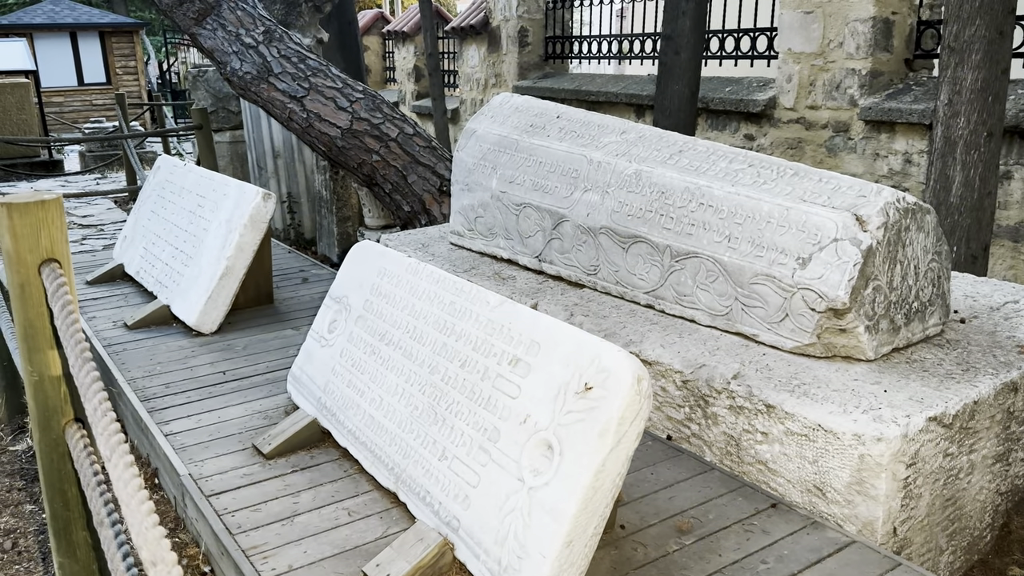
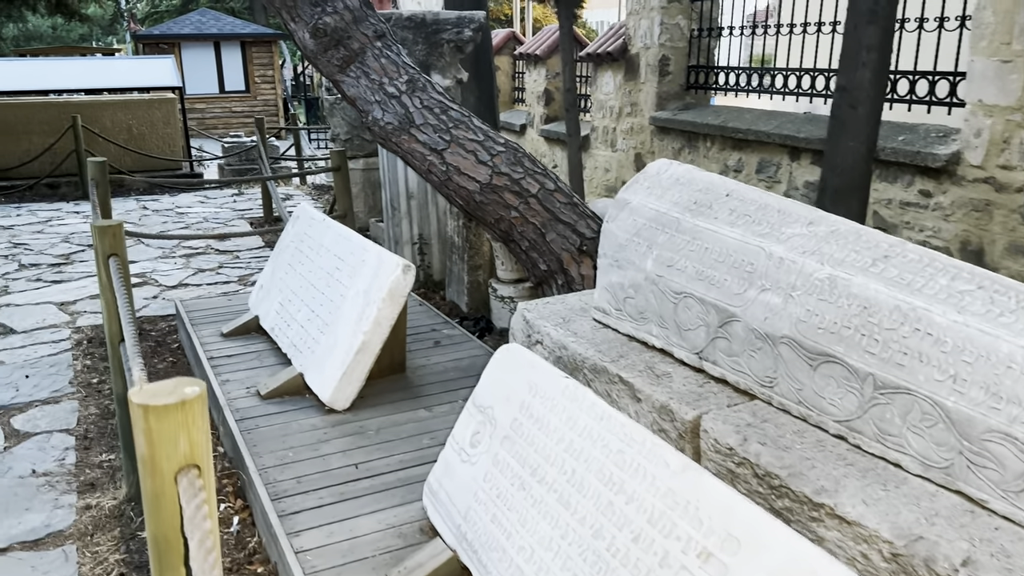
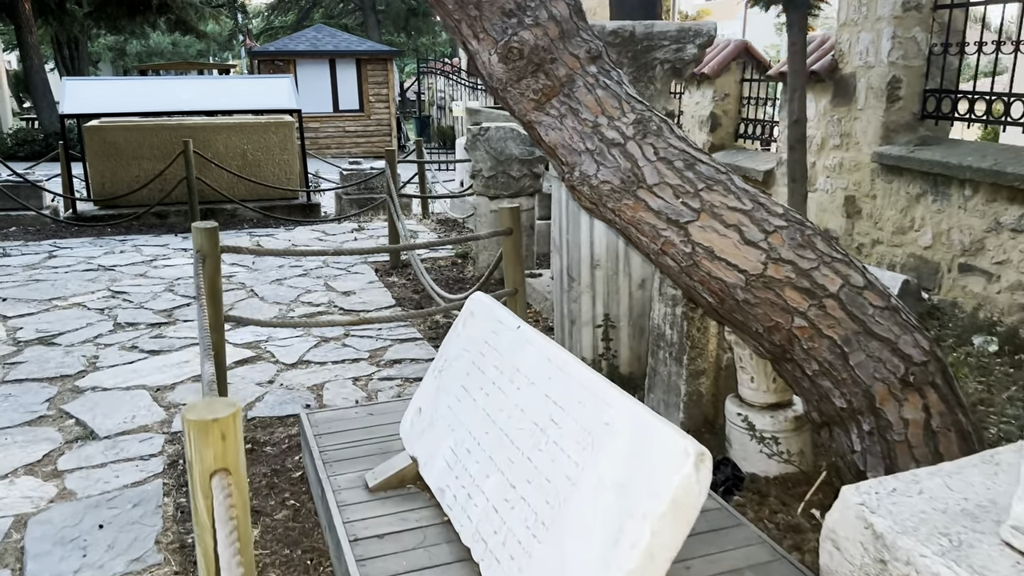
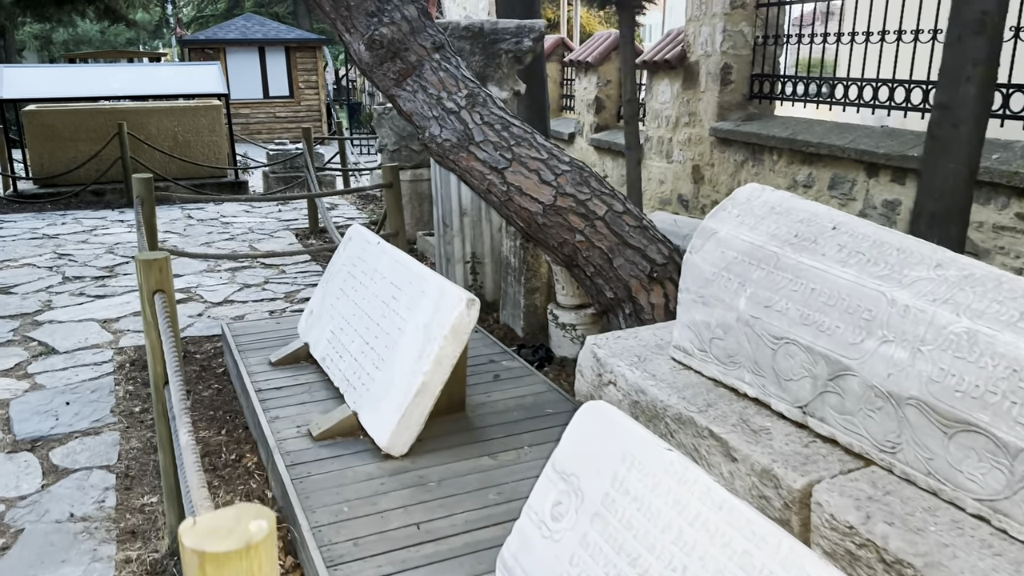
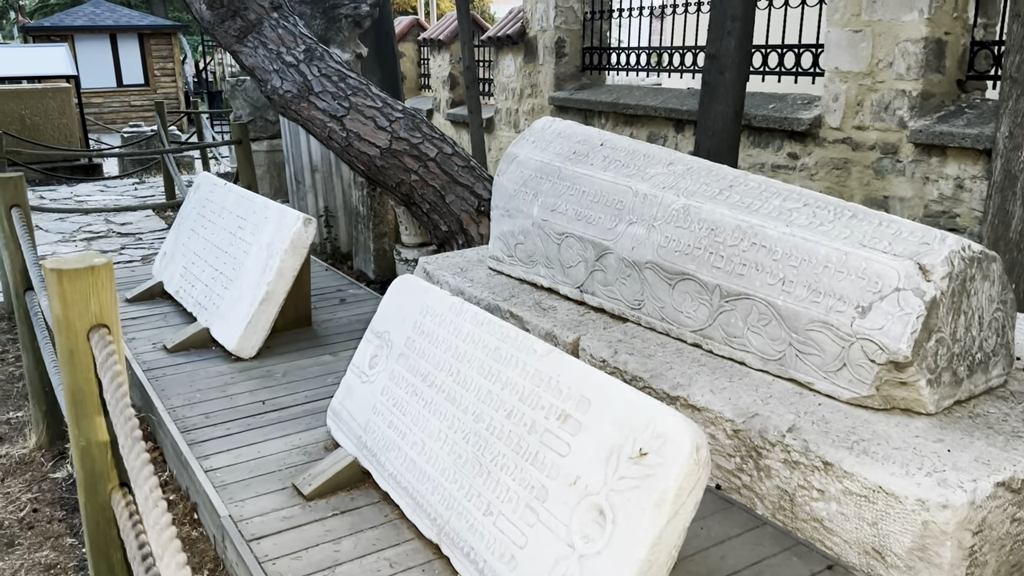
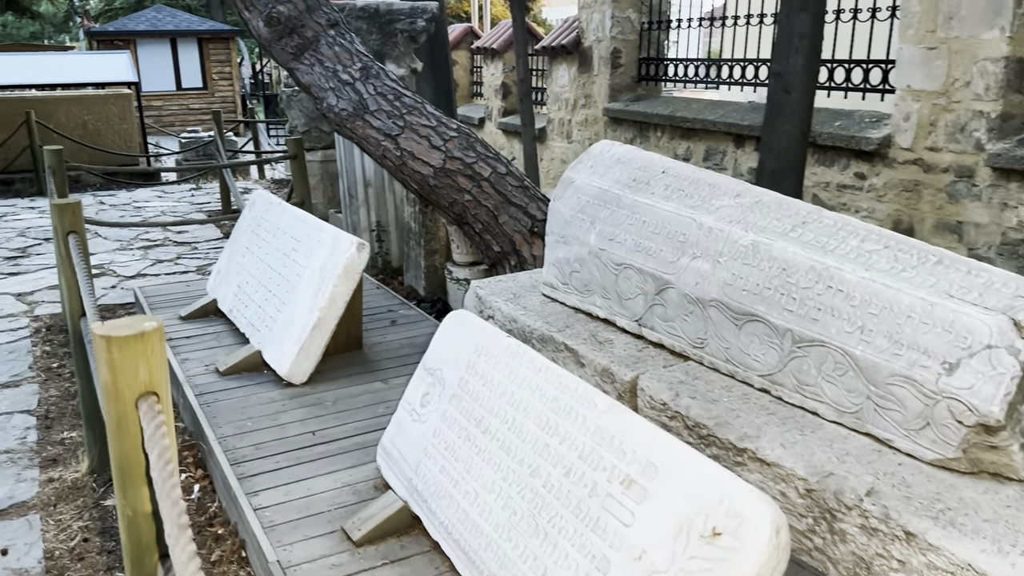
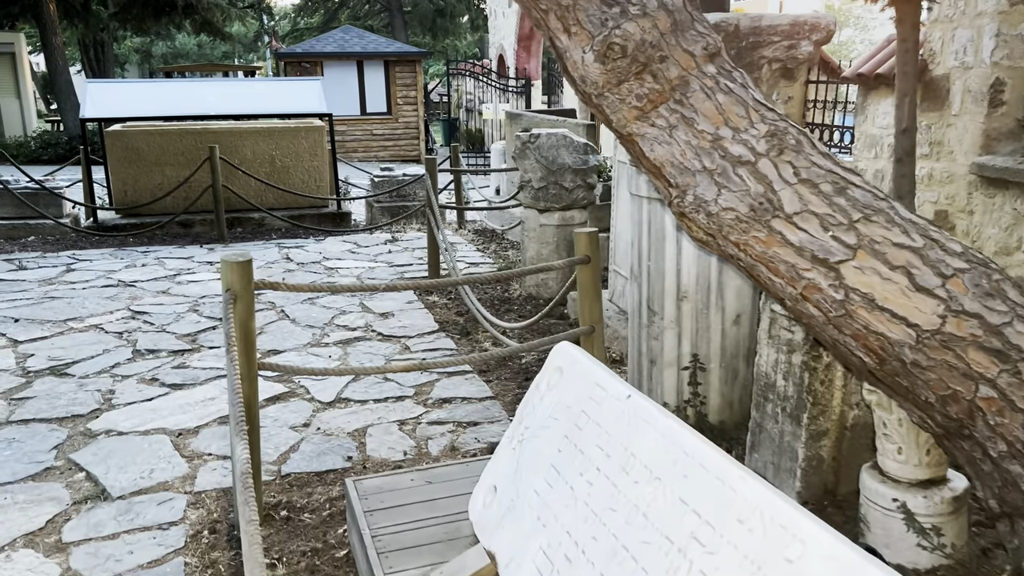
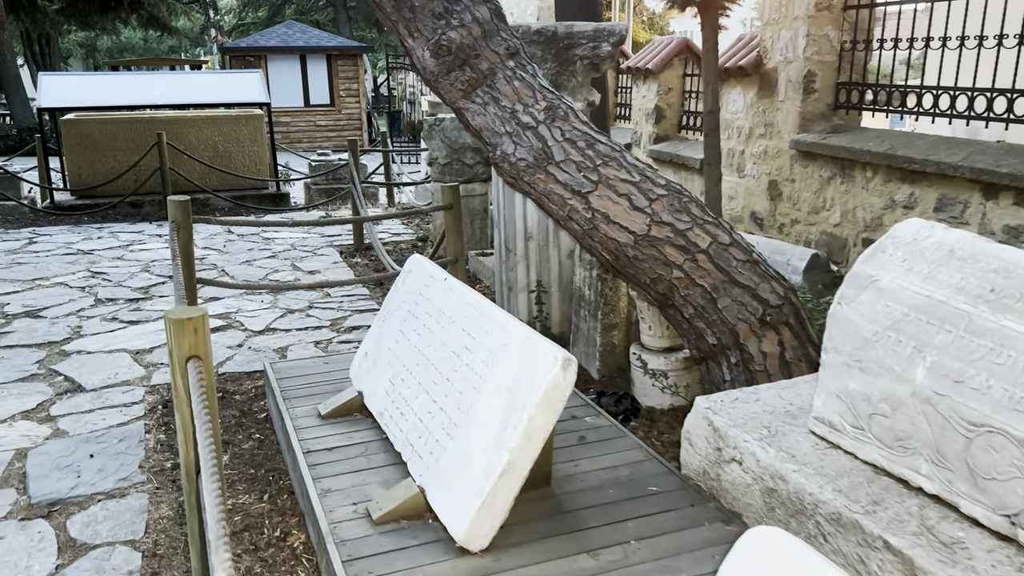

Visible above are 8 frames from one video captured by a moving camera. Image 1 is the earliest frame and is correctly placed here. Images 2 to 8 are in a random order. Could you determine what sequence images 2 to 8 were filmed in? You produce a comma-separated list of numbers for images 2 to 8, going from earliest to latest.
5, 6, 2, 4, 8, 3, 7
